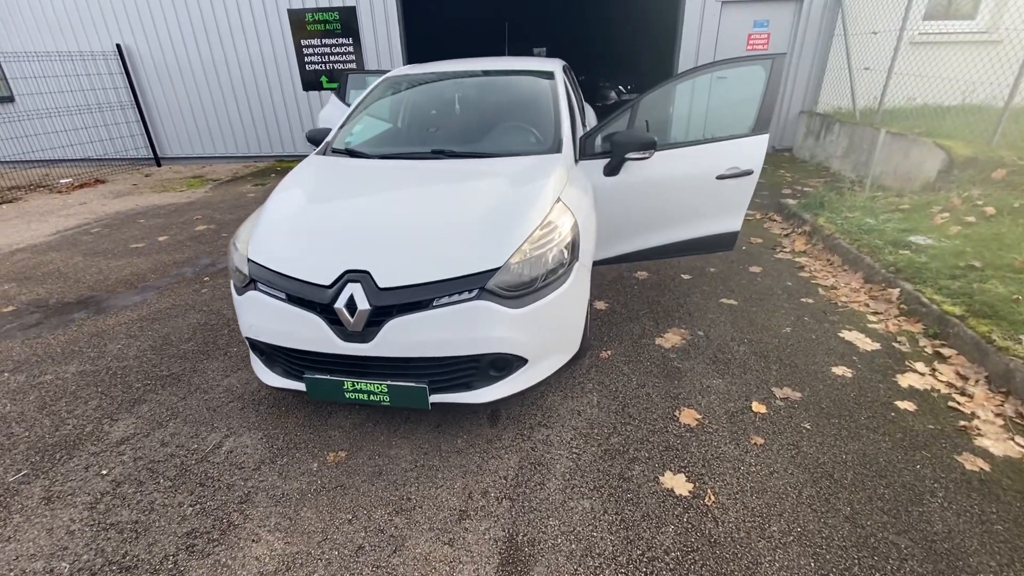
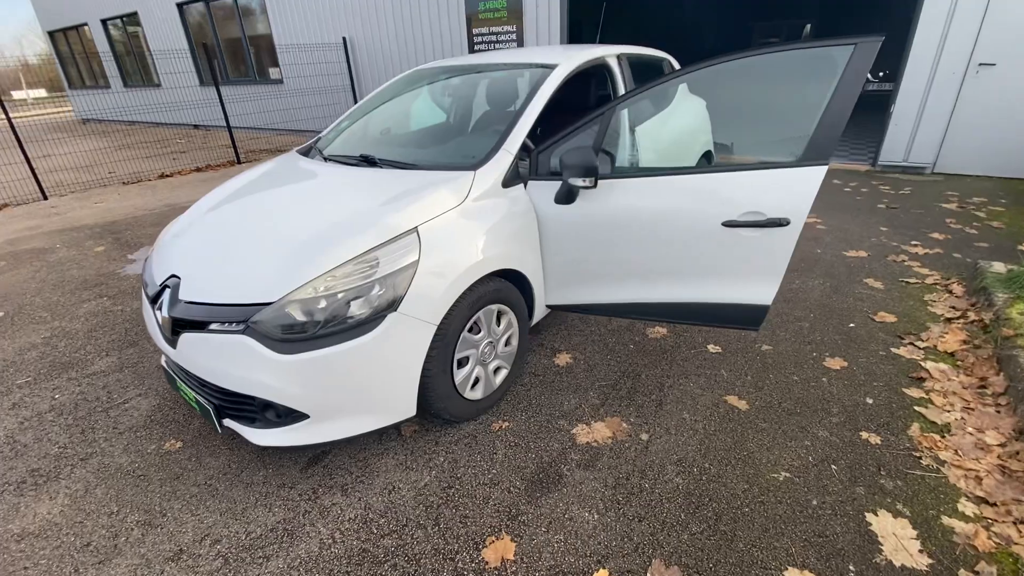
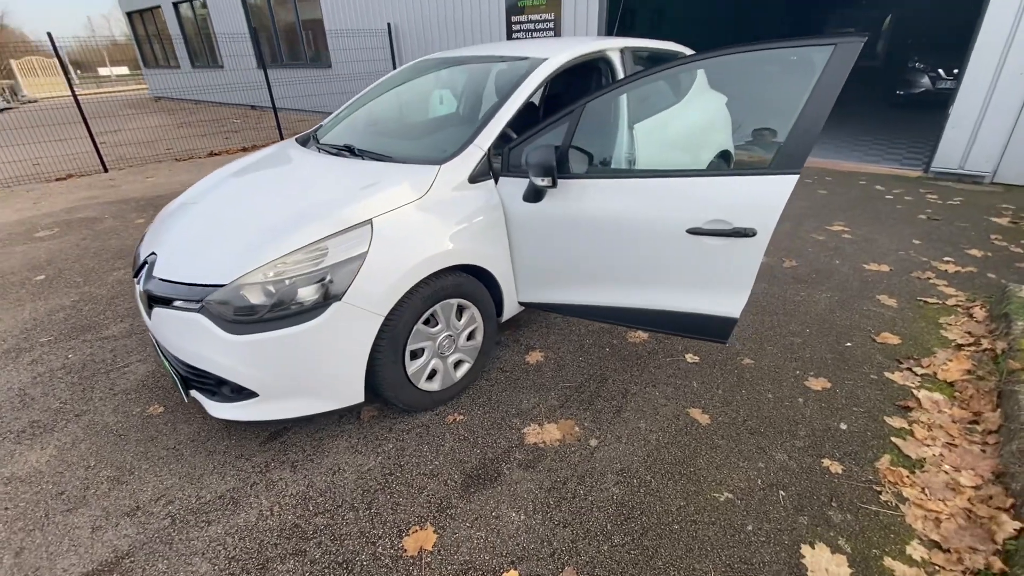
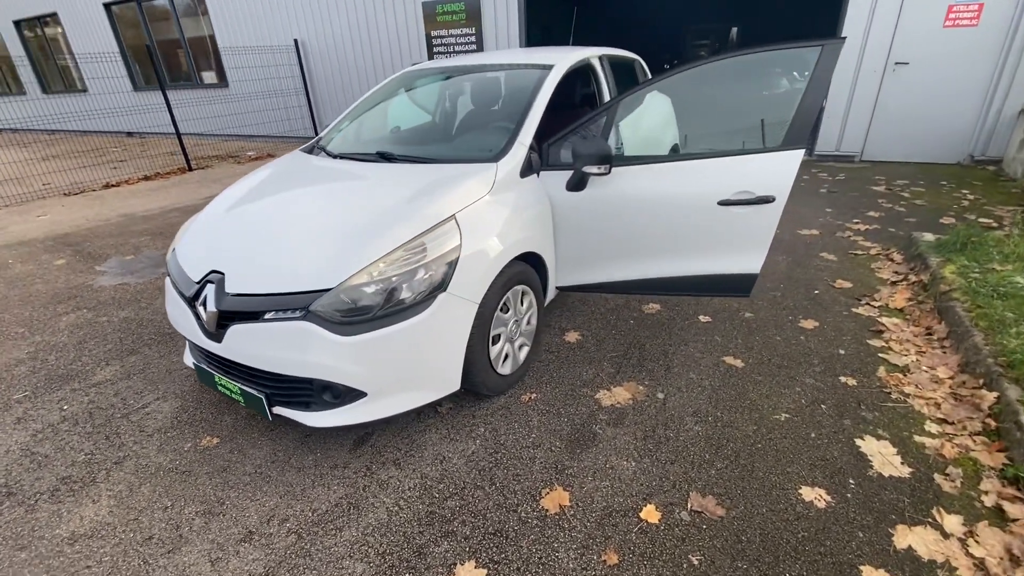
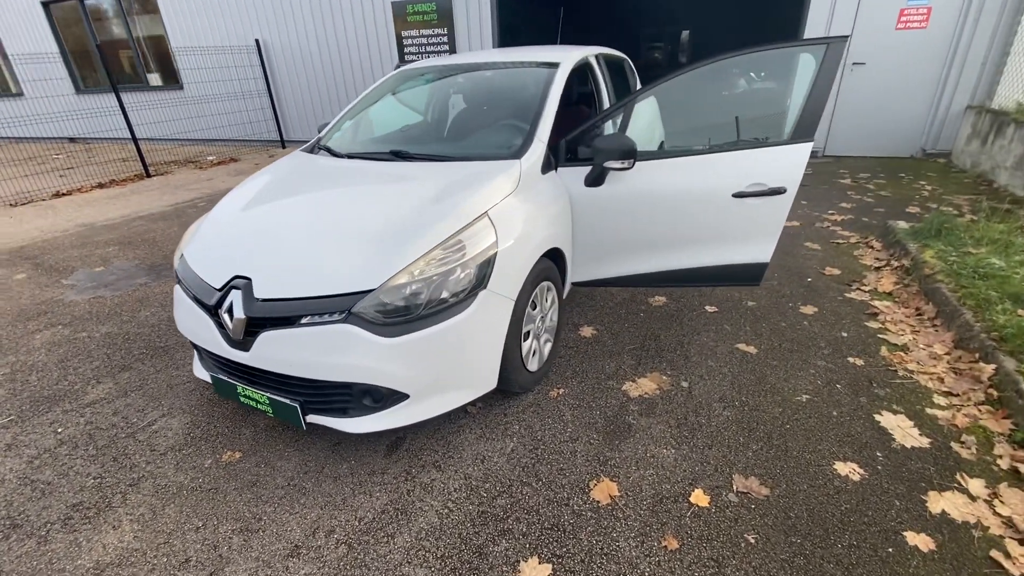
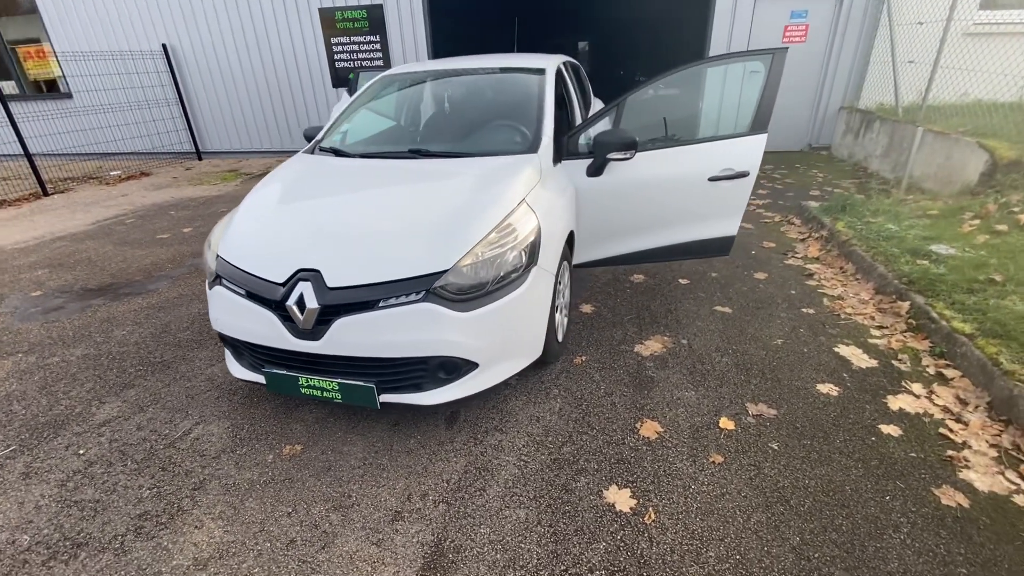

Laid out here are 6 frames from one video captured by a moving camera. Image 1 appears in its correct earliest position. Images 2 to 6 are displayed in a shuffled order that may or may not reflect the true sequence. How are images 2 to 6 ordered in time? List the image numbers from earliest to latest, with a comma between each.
6, 5, 4, 2, 3
